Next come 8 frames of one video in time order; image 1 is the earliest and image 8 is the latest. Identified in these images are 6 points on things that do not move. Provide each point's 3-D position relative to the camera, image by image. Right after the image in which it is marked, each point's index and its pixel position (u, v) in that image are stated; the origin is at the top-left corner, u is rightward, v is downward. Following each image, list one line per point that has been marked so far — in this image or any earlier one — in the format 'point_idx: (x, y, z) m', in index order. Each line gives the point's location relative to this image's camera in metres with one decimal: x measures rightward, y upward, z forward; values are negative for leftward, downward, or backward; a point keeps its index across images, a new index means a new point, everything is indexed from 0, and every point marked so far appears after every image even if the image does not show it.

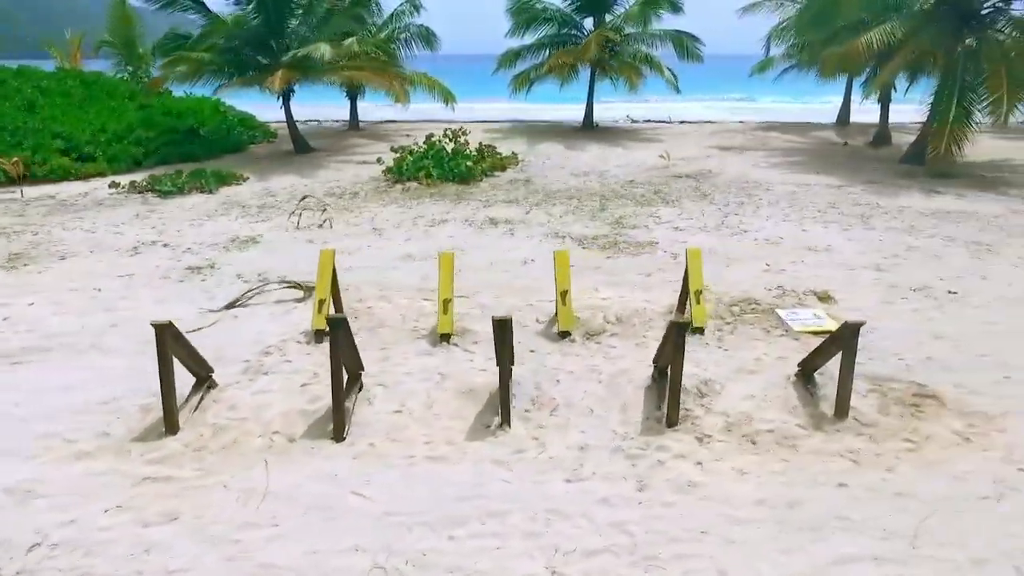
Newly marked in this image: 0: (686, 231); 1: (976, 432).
0: (+2.5, +0.8, +9.3) m
1: (+3.0, -0.9, +4.2) m
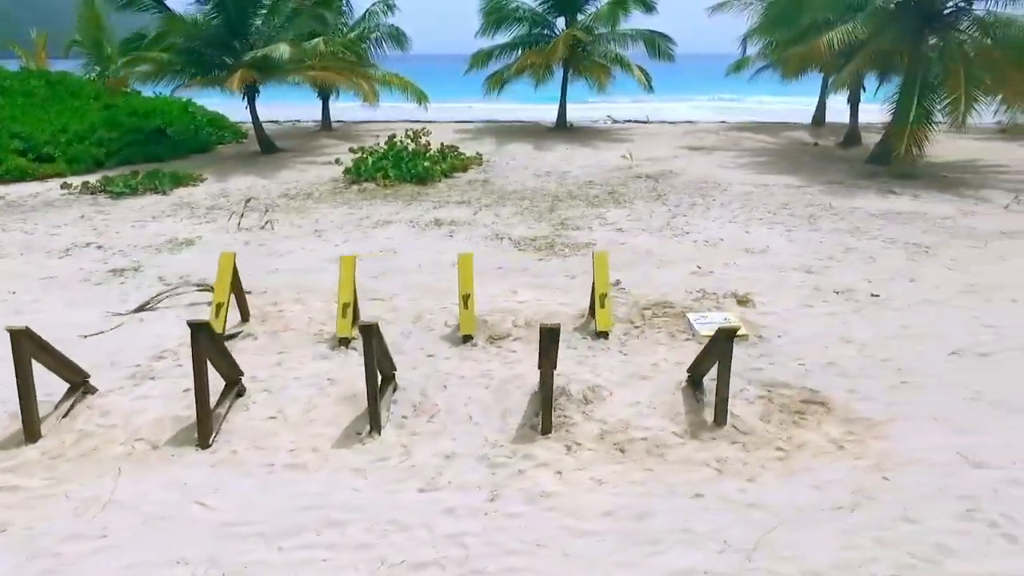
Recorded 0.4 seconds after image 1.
0: (+1.6, +0.8, +9.2) m
1: (+2.2, -1.0, +4.1) m
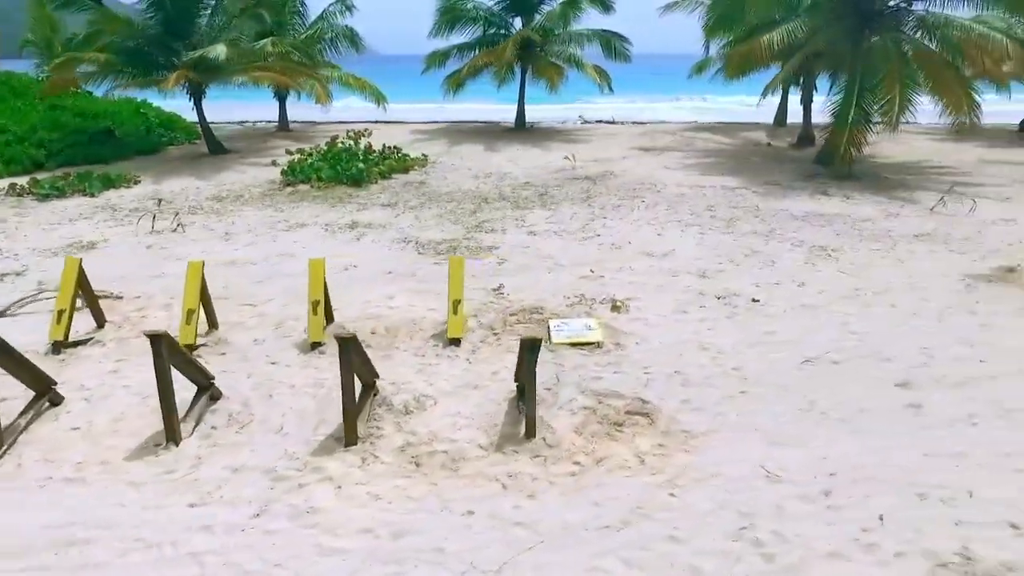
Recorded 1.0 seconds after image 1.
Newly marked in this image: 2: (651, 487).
0: (+0.4, +0.7, +9.1) m
1: (+0.9, -1.0, +4.0) m
2: (+0.8, -1.1, +3.7) m
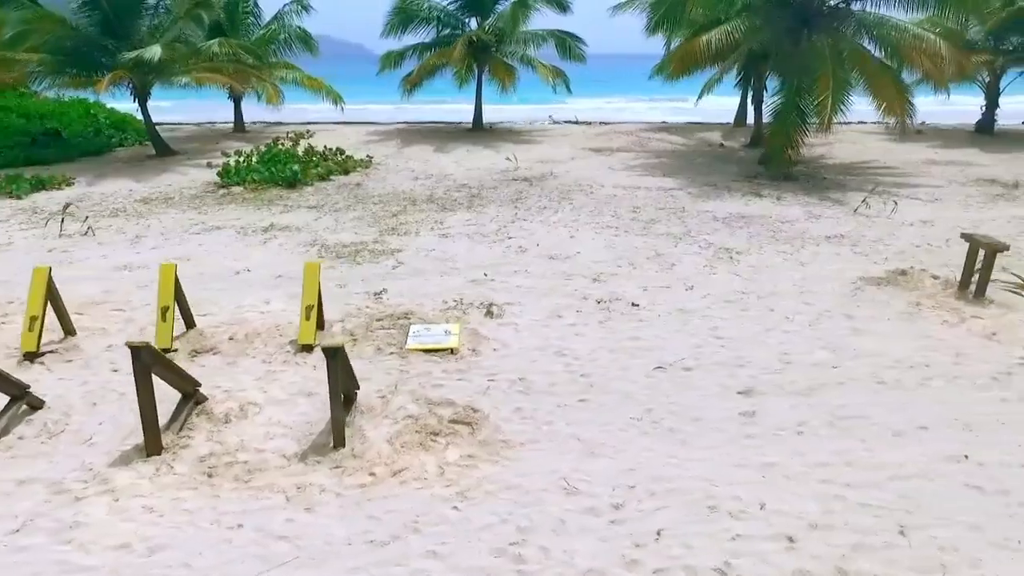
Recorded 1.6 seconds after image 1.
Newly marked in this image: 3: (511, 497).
0: (-0.8, +0.7, +9.0) m
1: (-0.3, -1.1, +3.9) m
2: (-0.4, -1.2, +3.6) m
3: (0.0, -1.2, +3.7) m
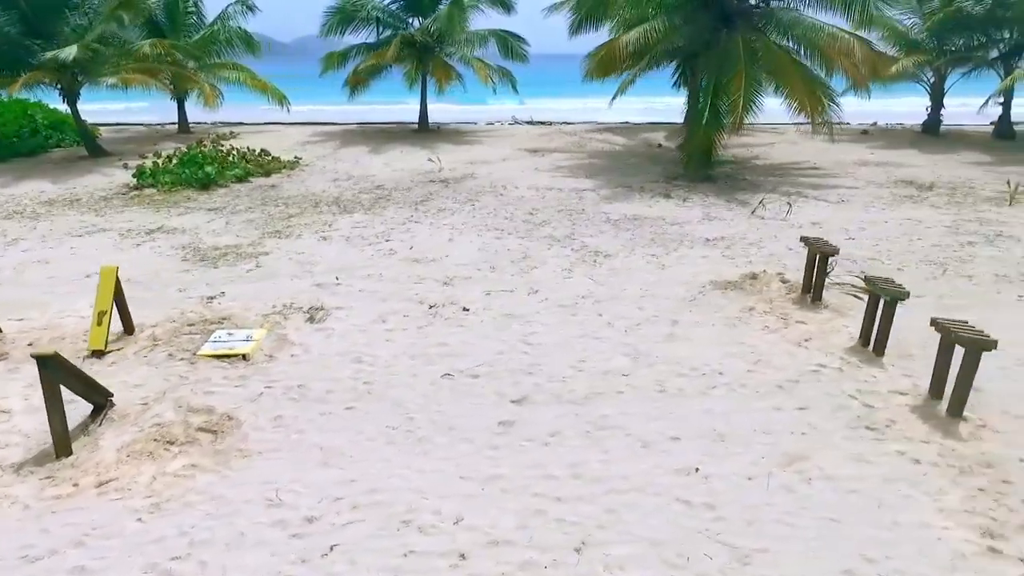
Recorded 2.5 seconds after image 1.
0: (-2.5, +0.6, +8.9) m
1: (-2.0, -1.1, +3.9) m
2: (-2.1, -1.2, +3.5) m
3: (-1.7, -1.2, +3.6) m
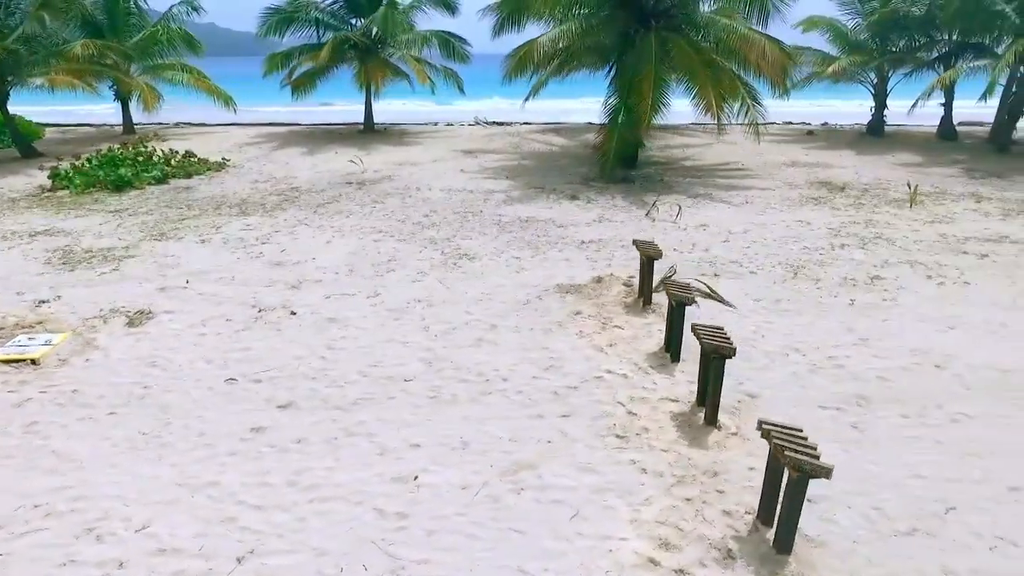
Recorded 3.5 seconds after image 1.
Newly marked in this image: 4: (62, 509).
0: (-4.1, +0.6, +8.9) m
1: (-3.6, -1.1, +3.8) m
2: (-3.7, -1.2, +3.5) m
3: (-3.3, -1.2, +3.6) m
4: (-2.5, -1.2, +3.6) m
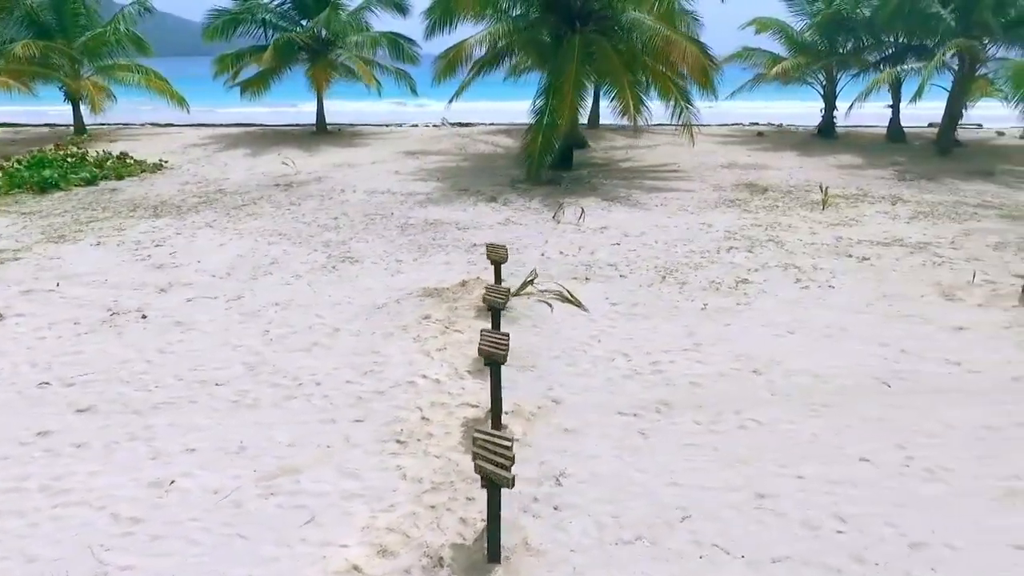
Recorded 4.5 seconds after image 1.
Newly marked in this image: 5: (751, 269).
0: (-5.6, +0.6, +8.9) m
1: (-5.1, -1.2, +3.8) m
2: (-5.2, -1.3, +3.5) m
3: (-4.8, -1.3, +3.6) m
4: (-3.9, -1.3, +3.6) m
5: (+2.7, +0.2, +7.4) m
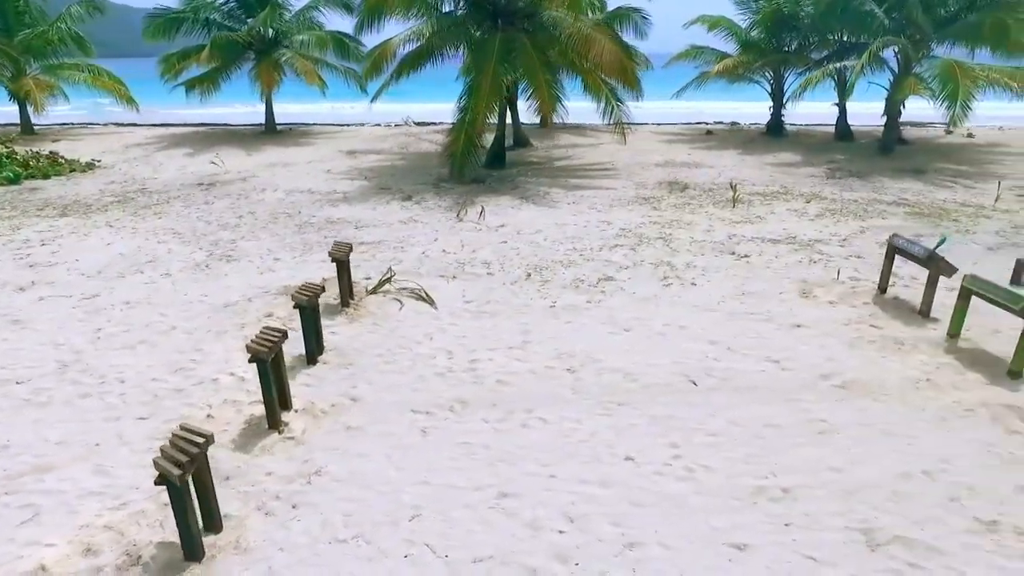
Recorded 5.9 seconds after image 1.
0: (-7.0, +0.6, +8.8) m
1: (-6.5, -1.2, +3.8) m
2: (-6.6, -1.3, +3.4) m
3: (-6.2, -1.3, +3.5) m
4: (-5.4, -1.2, +3.5) m
5: (+1.2, +0.2, +7.3) m
